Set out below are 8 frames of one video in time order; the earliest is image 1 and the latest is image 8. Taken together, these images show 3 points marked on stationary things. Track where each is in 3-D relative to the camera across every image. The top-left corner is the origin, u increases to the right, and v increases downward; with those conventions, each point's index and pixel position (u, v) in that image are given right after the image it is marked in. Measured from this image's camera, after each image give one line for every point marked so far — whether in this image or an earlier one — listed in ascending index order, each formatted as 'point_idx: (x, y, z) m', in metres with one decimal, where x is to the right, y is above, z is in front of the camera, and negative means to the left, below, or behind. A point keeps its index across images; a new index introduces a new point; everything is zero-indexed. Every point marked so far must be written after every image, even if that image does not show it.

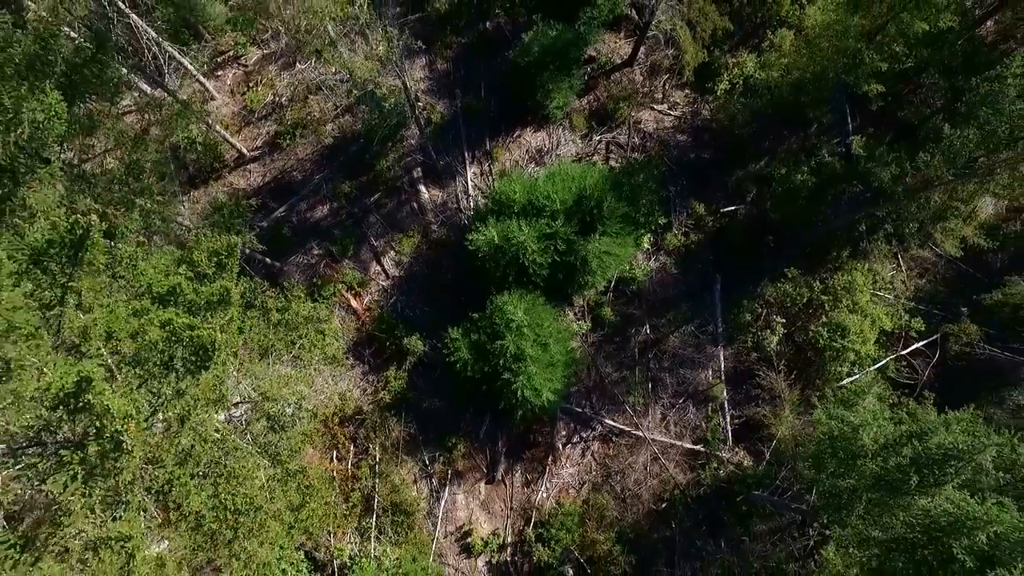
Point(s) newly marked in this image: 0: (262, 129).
0: (-6.3, +4.1, +17.5) m
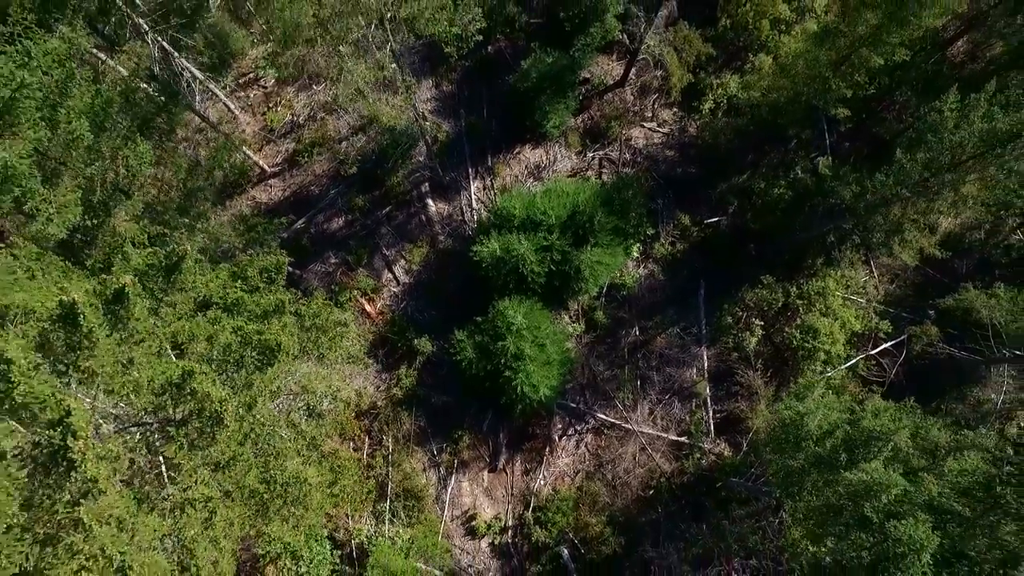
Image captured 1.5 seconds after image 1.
0: (-6.3, +3.9, +19.0) m
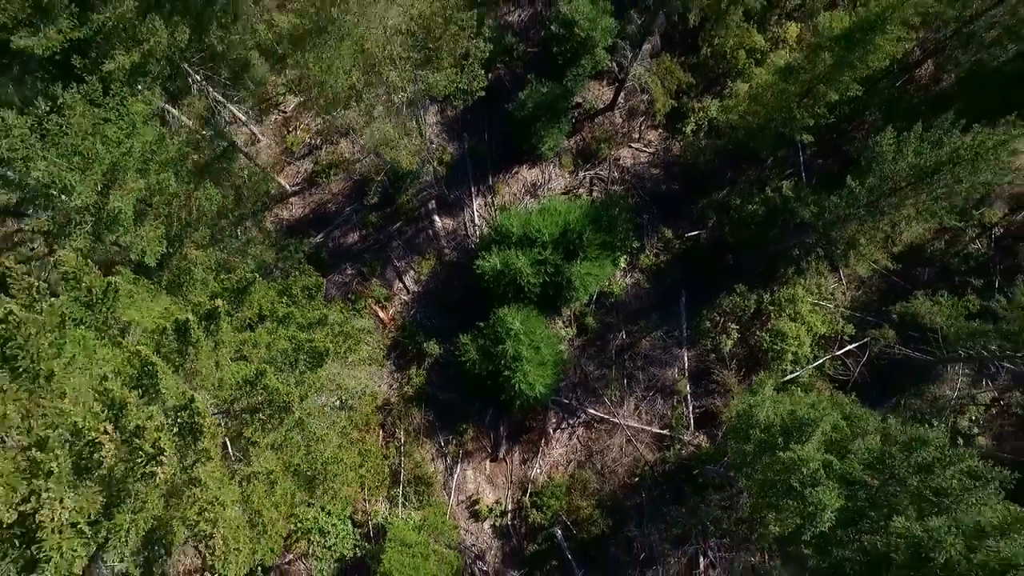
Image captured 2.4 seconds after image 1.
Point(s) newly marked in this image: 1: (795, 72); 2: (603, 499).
0: (-6.4, +3.7, +20.9) m
1: (+7.2, +5.6, +17.6) m
2: (+2.5, -5.8, +18.7) m
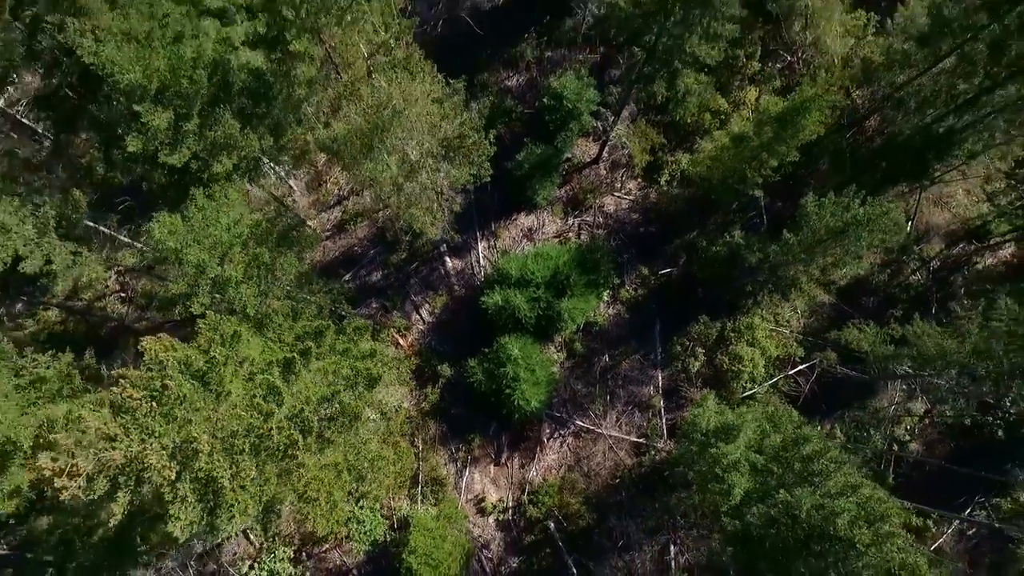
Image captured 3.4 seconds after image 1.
0: (-6.4, +2.6, +24.6) m
1: (+7.1, +4.6, +21.3) m
2: (+2.5, -6.8, +22.2) m
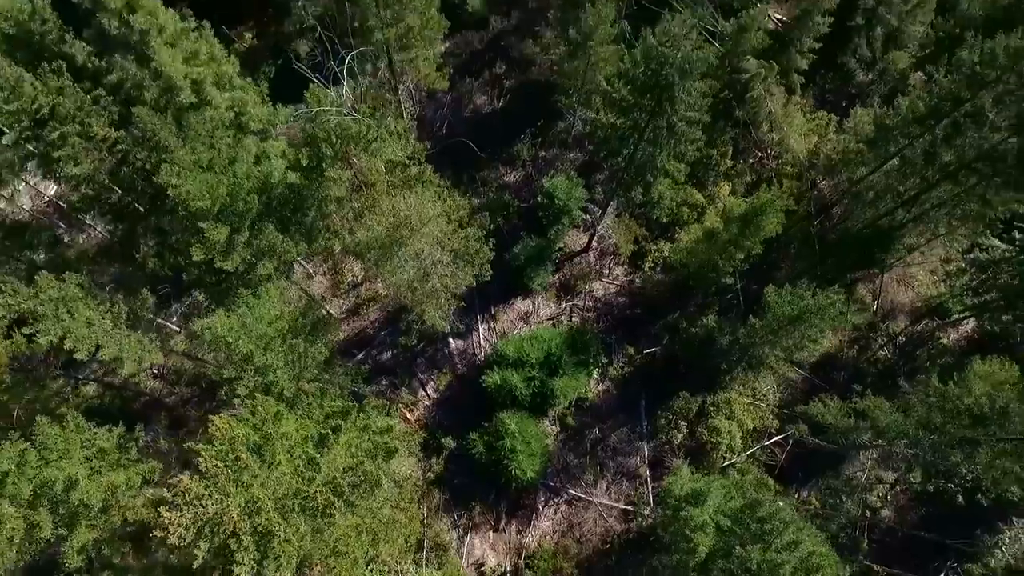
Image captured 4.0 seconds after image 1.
0: (-6.5, -0.5, +27.2) m
1: (+7.1, +1.9, +24.1) m
2: (+2.4, -9.5, +23.8) m
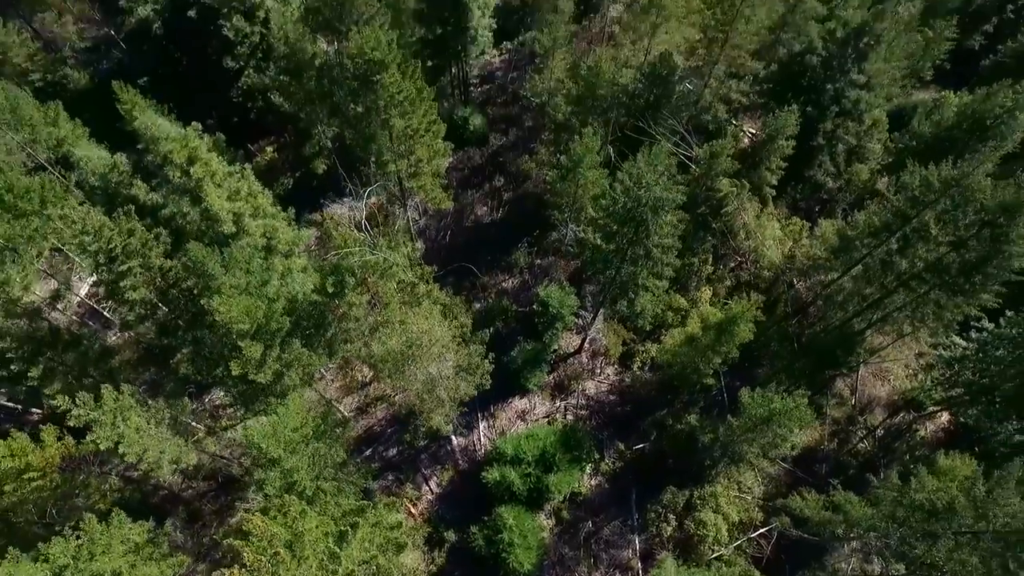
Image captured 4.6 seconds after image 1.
0: (-6.6, -4.7, +29.2) m
1: (+7.0, -1.9, +26.4) m
2: (+2.4, -13.3, +24.8) m
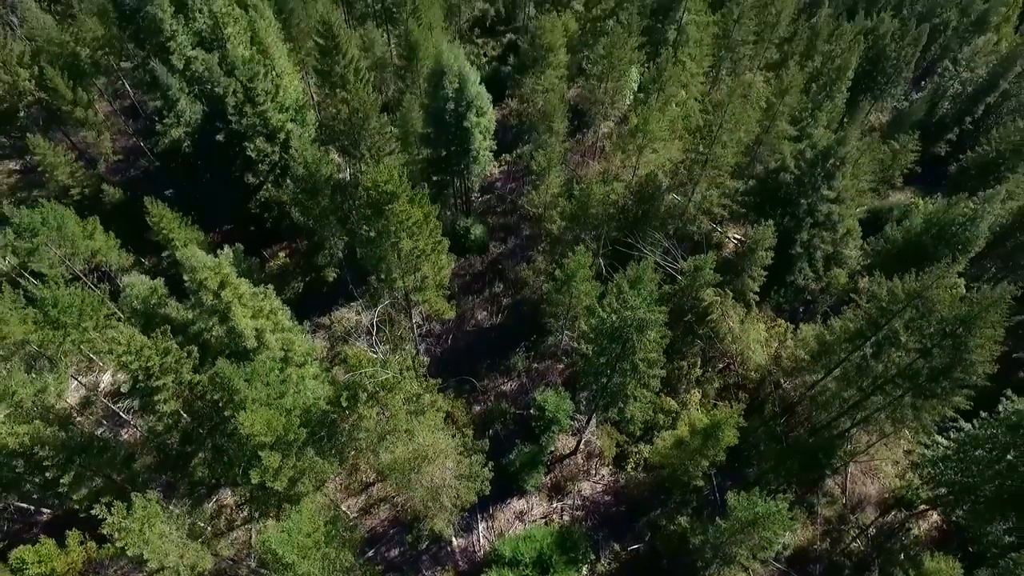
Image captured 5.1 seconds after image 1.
0: (-6.6, -9.3, +30.2) m
1: (+6.9, -6.2, +27.8) m
2: (+2.3, -17.2, +24.8) m
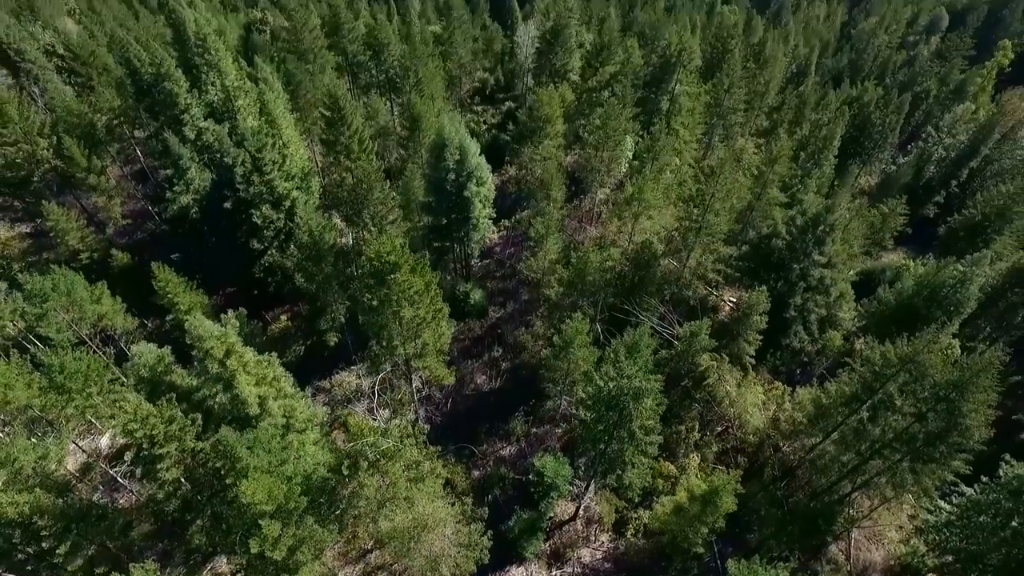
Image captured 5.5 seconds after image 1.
0: (-6.7, -12.1, +29.9) m
1: (+6.9, -8.8, +27.8) m
2: (+2.3, -19.6, +23.9) m
